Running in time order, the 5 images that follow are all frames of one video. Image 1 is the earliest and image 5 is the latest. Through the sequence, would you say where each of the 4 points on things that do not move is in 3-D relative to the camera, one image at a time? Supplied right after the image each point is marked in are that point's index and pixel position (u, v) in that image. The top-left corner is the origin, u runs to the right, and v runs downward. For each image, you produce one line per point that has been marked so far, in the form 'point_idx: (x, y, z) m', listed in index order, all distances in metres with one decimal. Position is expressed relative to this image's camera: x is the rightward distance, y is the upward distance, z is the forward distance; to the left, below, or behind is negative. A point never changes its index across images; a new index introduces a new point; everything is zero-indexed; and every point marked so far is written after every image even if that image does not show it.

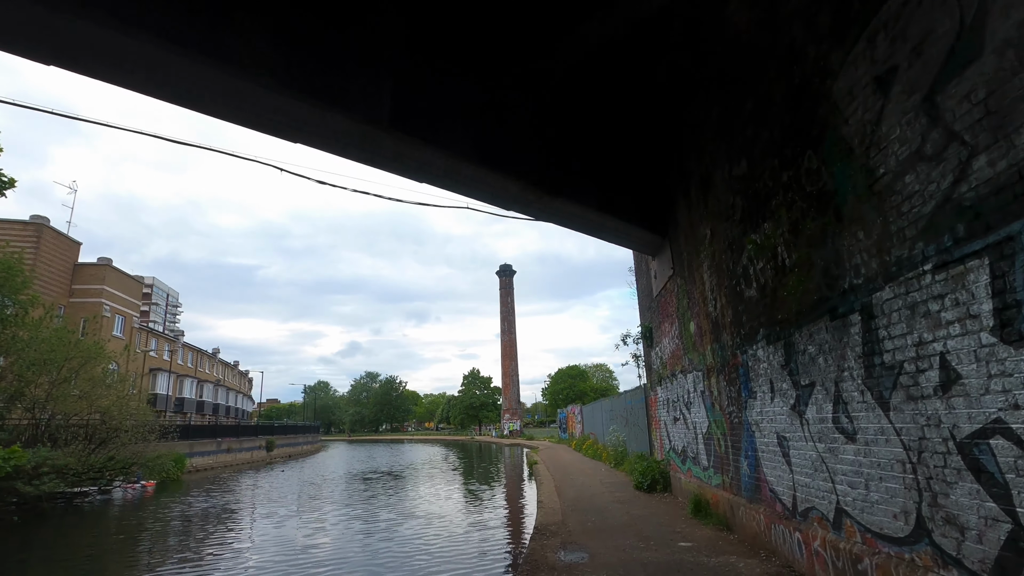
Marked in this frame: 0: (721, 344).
0: (+2.7, -0.7, +7.2) m
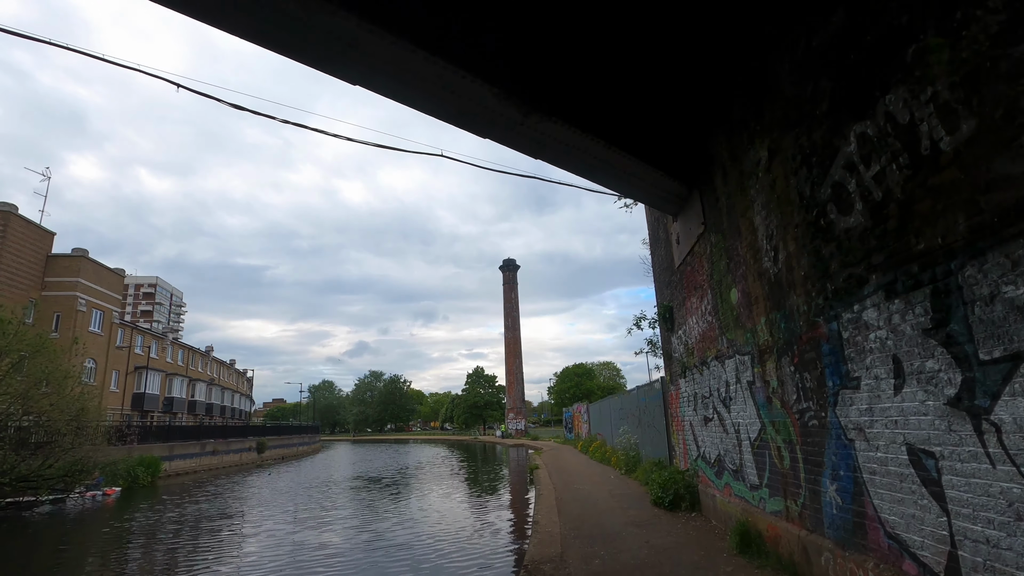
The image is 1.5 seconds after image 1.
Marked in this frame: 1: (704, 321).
0: (+2.4, -0.2, +5.0) m
1: (+2.7, -0.5, +7.7) m
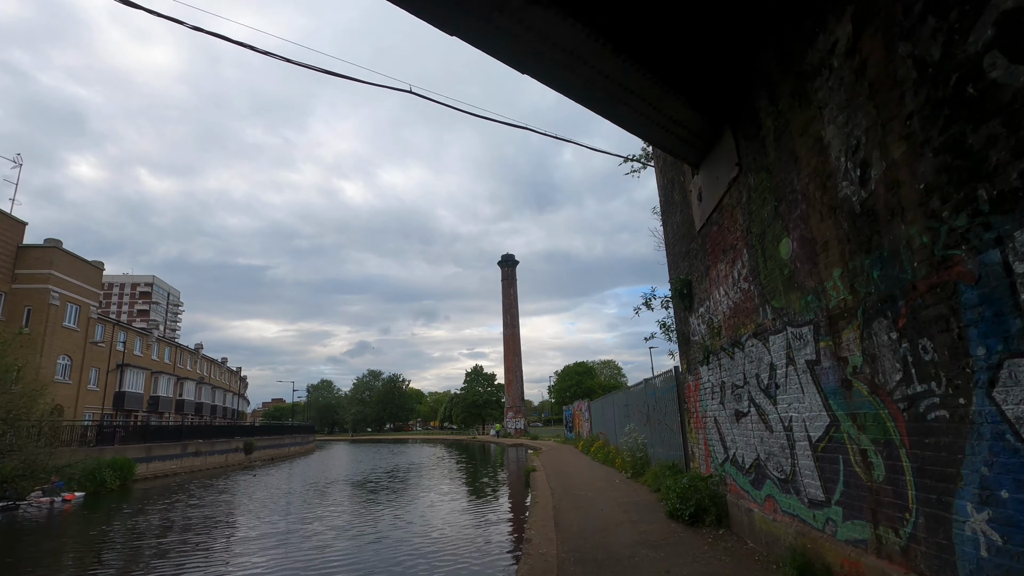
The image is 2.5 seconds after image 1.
0: (+2.3, +0.2, +3.4) m
1: (+2.5, 0.0, +6.2) m
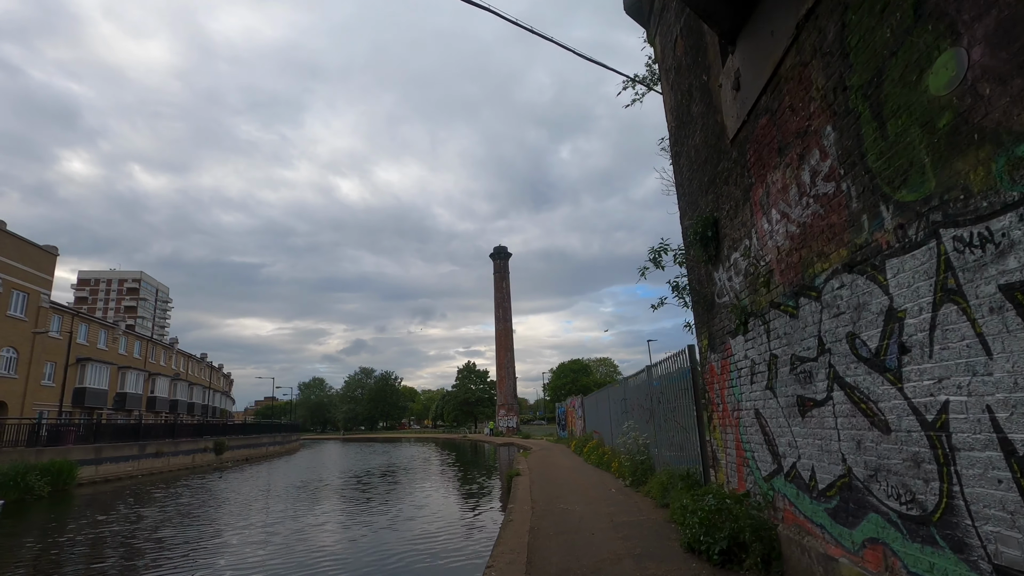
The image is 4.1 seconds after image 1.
0: (+1.8, +0.8, +1.1) m
1: (+2.0, +0.6, +3.9) m
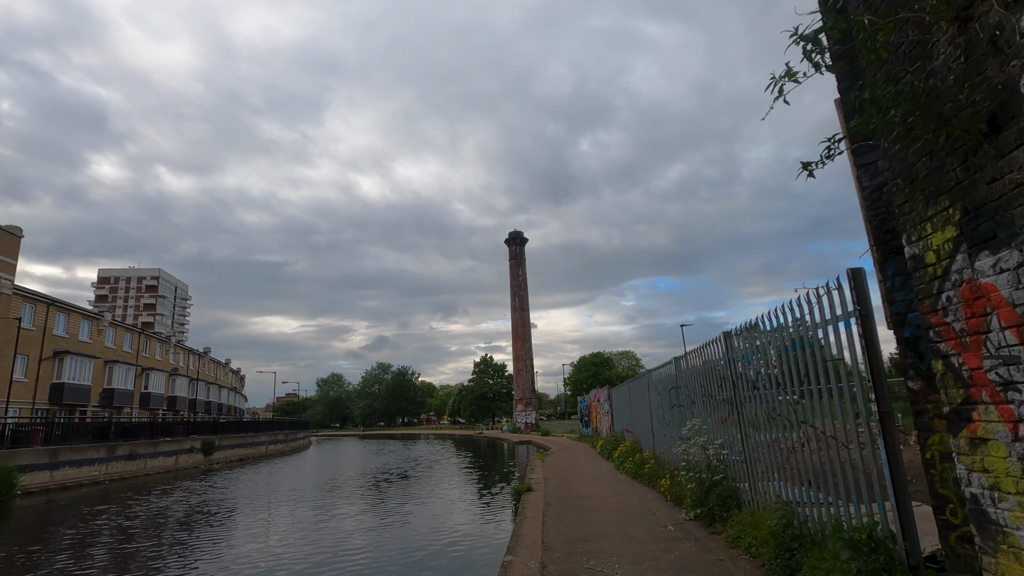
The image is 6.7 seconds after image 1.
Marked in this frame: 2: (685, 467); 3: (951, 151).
0: (+1.4, +1.6, -2.8) m
1: (+1.7, +1.4, 0.0) m
2: (+2.5, -2.6, +7.8) m
3: (+2.0, +0.6, +2.5) m
